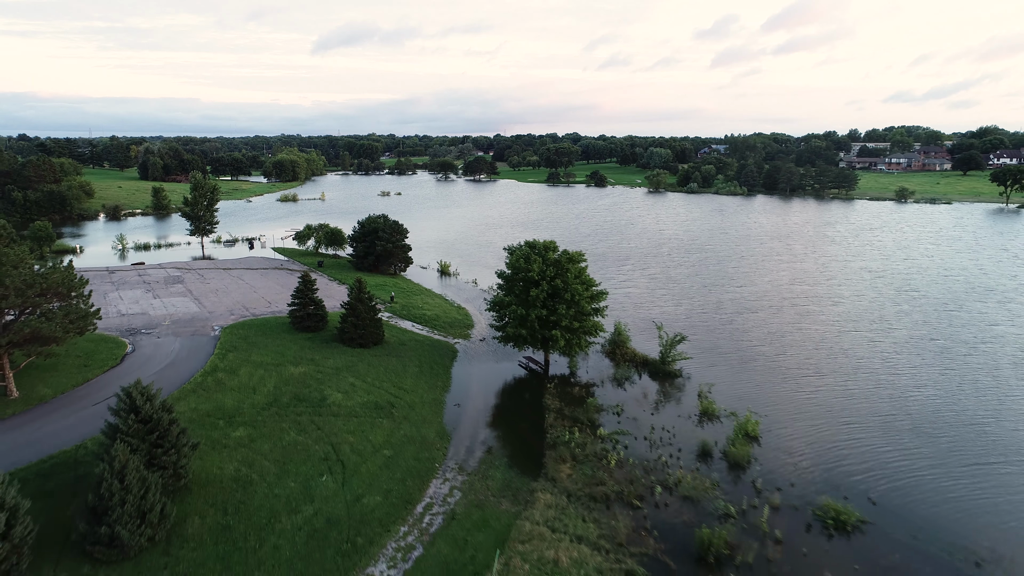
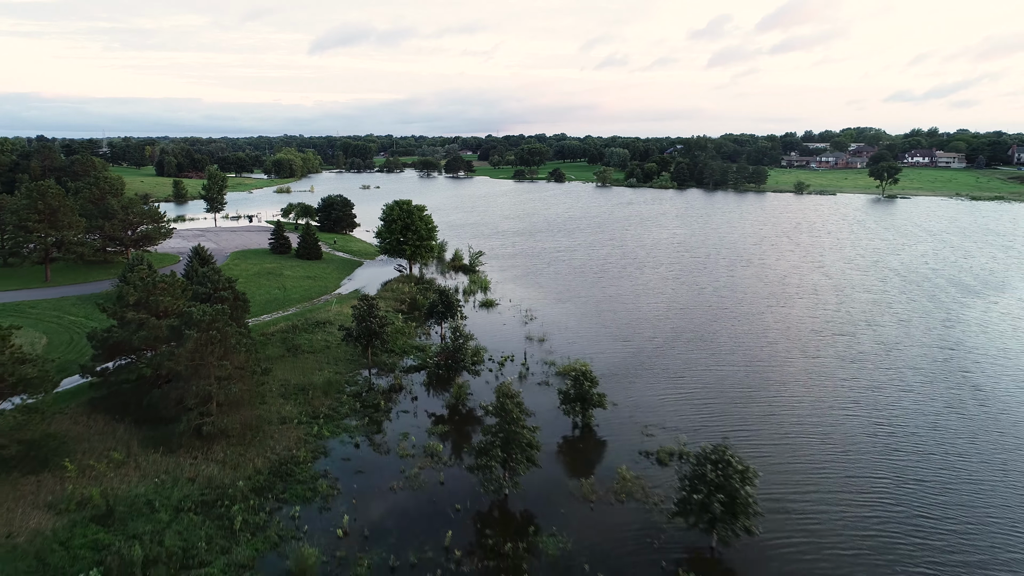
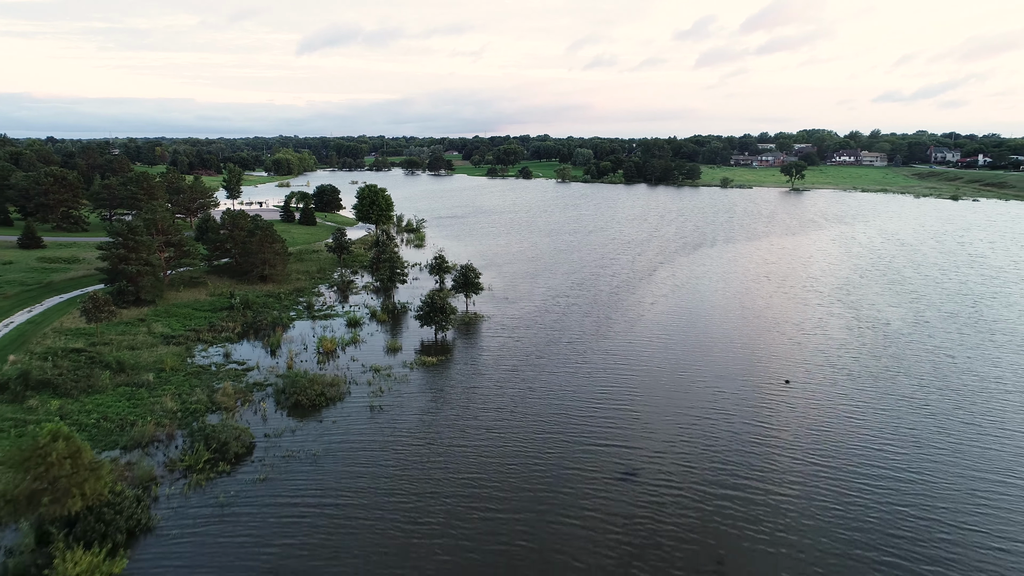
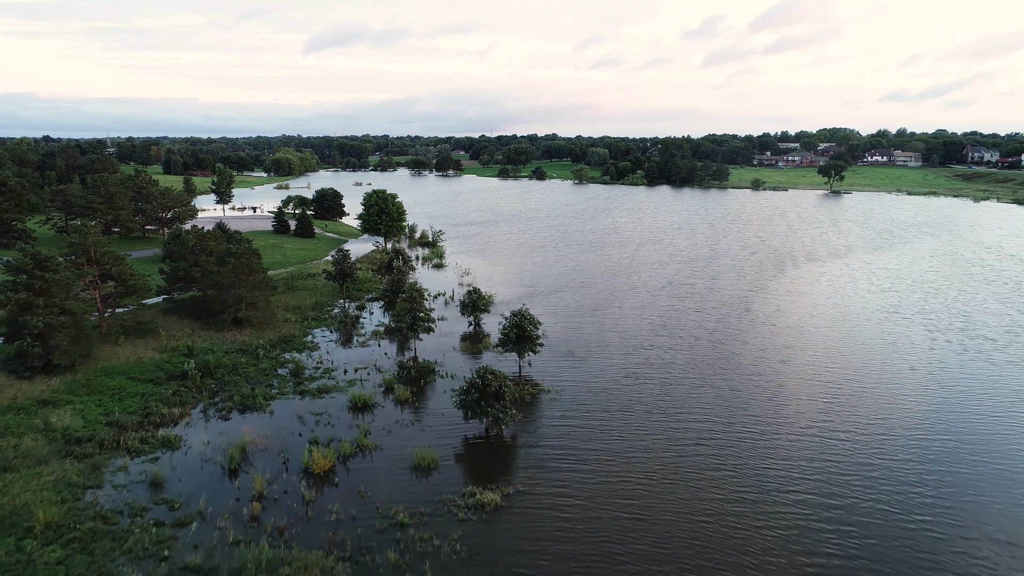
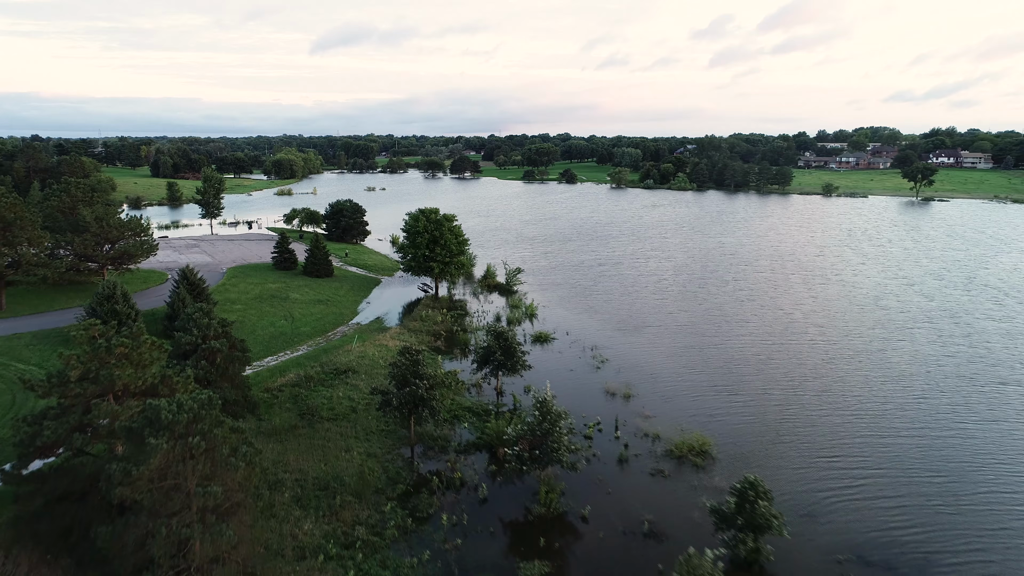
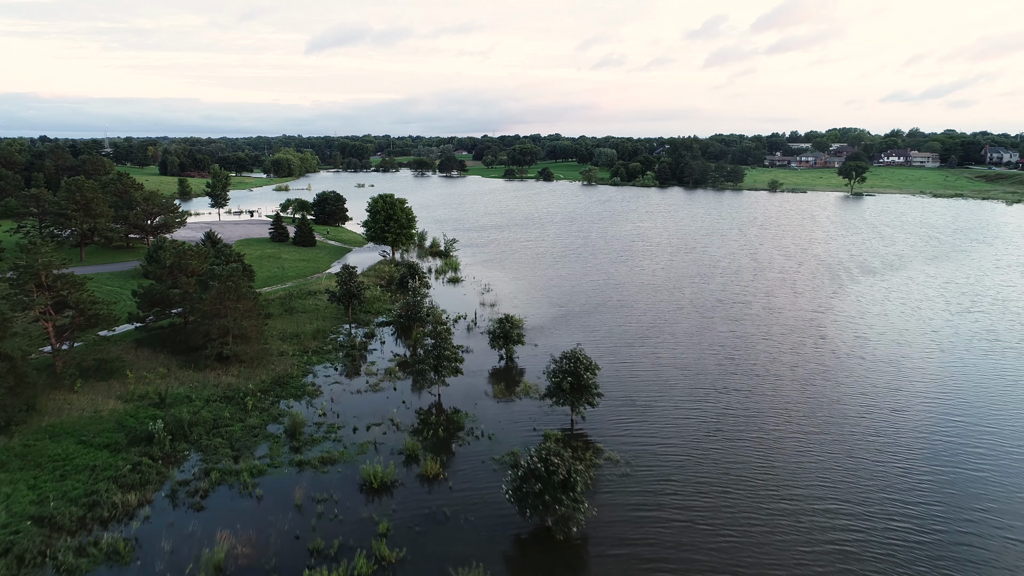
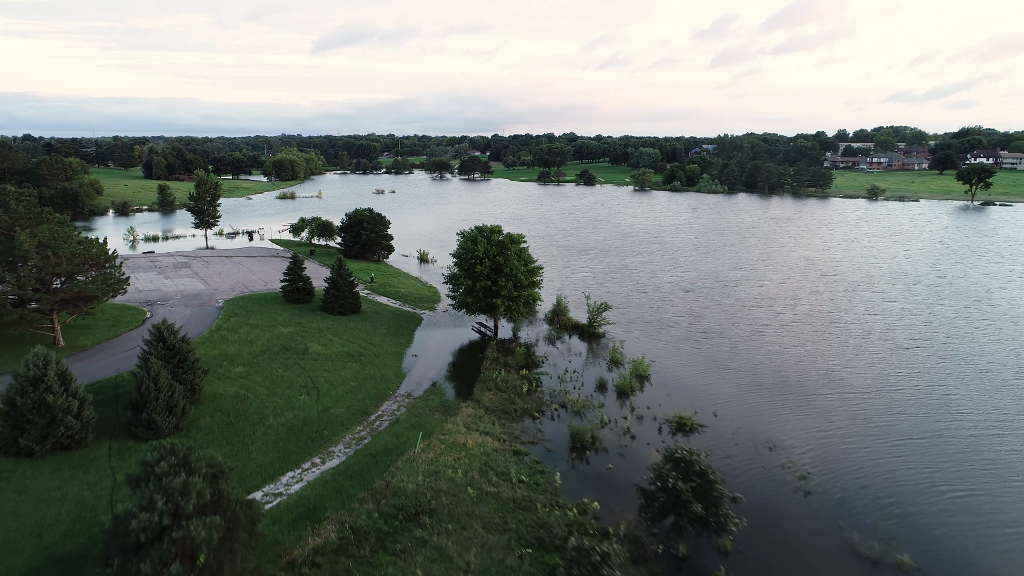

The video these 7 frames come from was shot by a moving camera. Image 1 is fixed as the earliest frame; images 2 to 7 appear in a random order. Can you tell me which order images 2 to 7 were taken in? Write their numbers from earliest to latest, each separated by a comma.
7, 5, 2, 6, 4, 3
